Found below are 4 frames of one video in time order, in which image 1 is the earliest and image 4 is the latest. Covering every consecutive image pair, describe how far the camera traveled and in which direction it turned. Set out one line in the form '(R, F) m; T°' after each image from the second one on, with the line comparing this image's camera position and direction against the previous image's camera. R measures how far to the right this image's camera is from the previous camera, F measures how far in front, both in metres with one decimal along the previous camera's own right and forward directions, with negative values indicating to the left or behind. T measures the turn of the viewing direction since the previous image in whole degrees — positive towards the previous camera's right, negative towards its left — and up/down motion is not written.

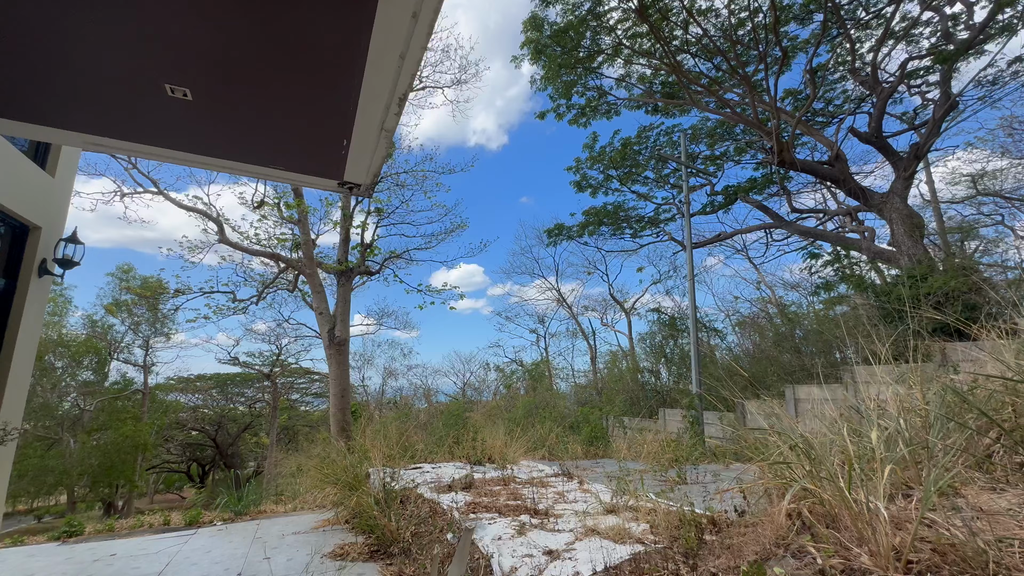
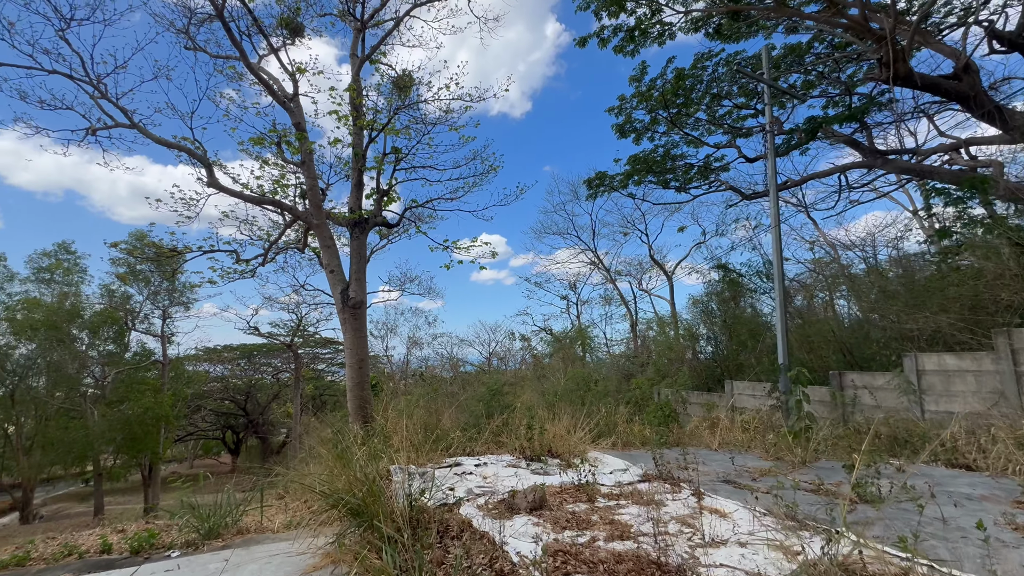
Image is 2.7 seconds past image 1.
(-0.4, +1.3) m; -3°
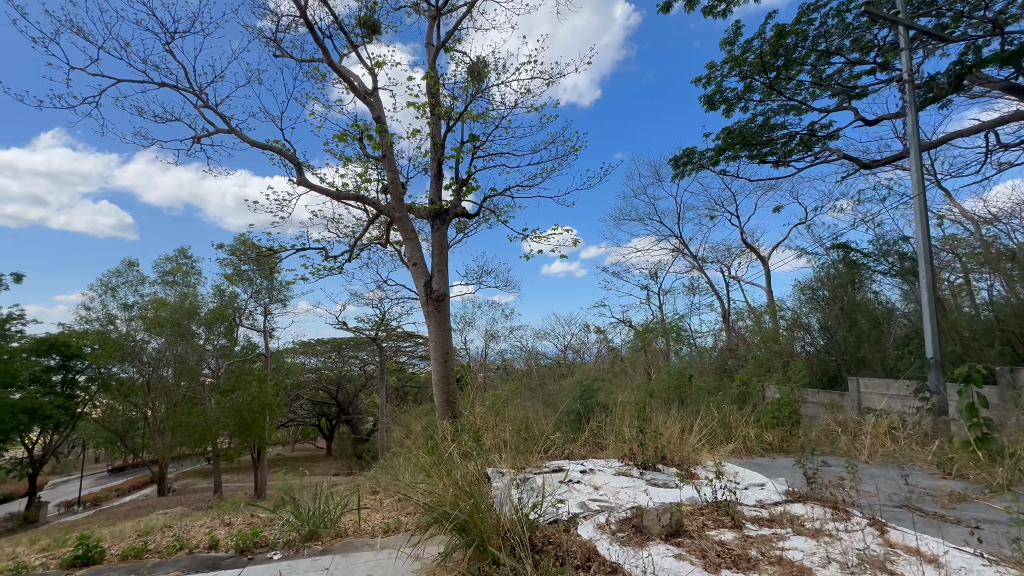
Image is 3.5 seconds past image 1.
(-0.2, +0.4) m; -9°
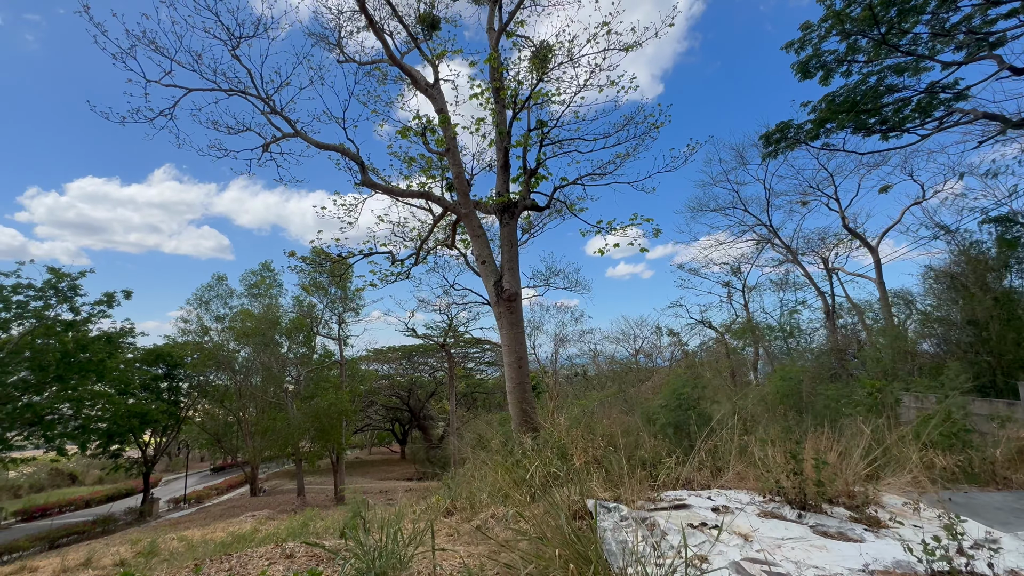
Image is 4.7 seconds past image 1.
(-0.2, +0.6) m; -8°
